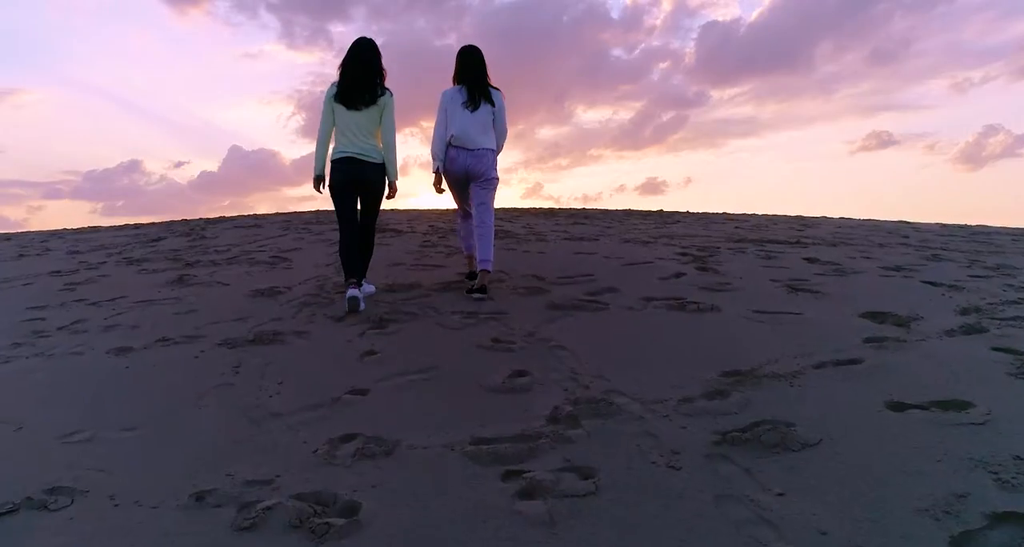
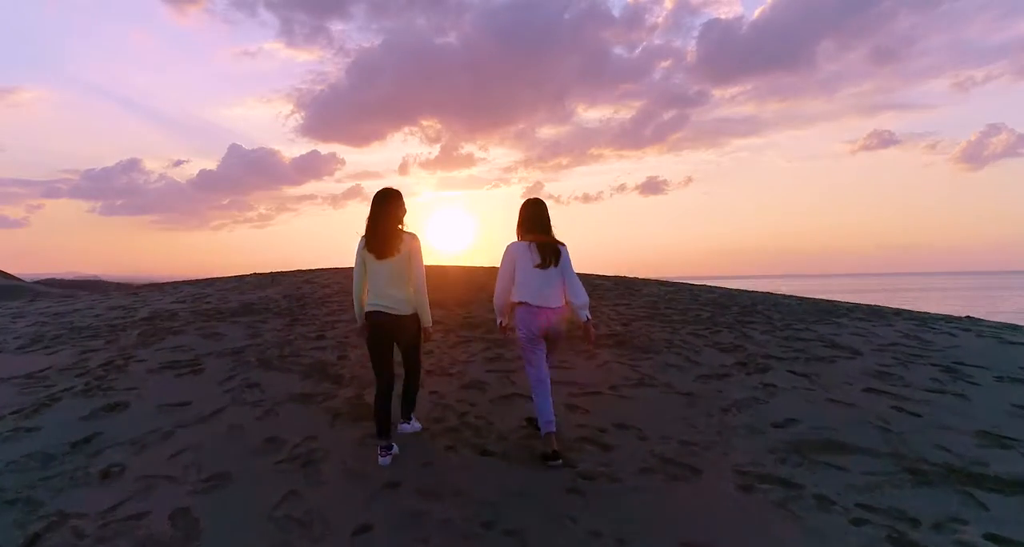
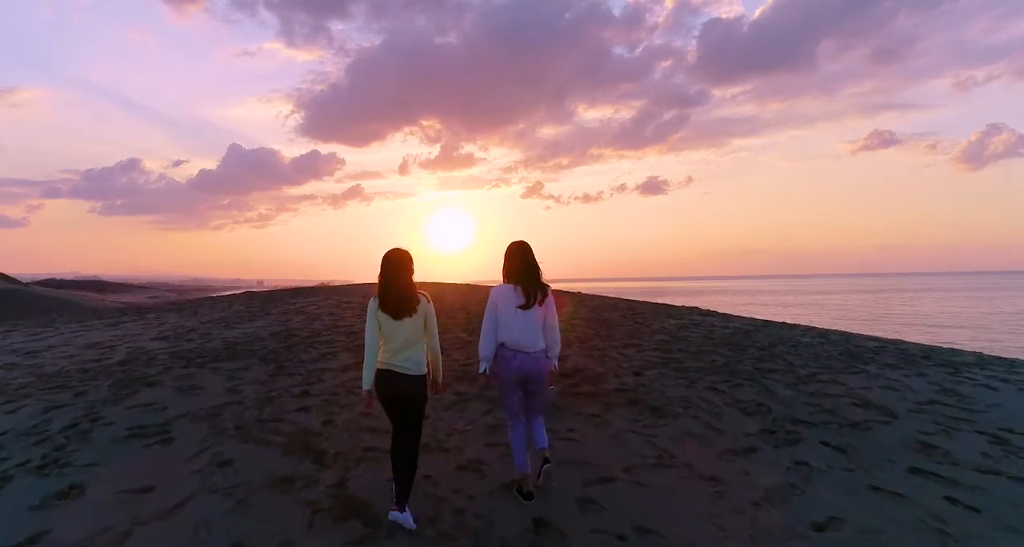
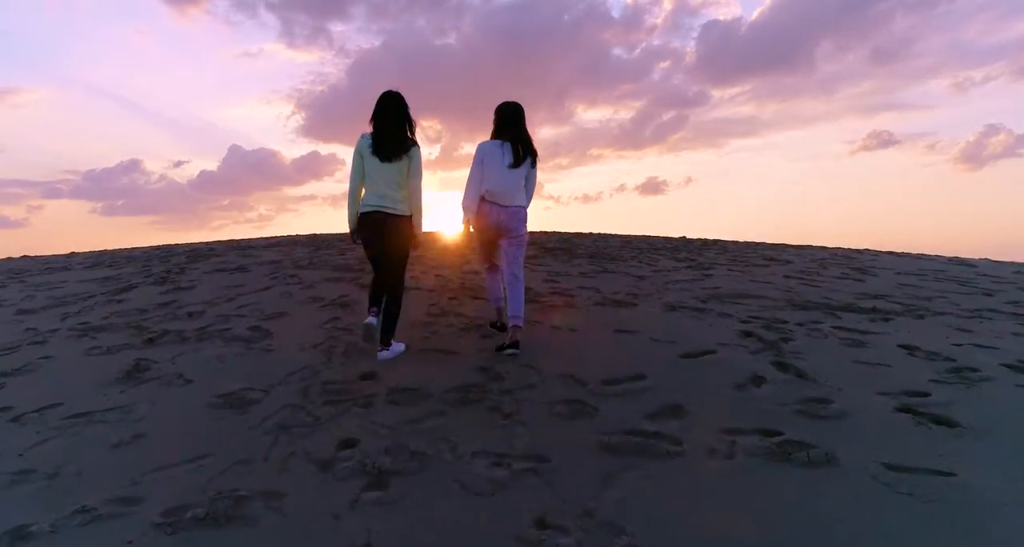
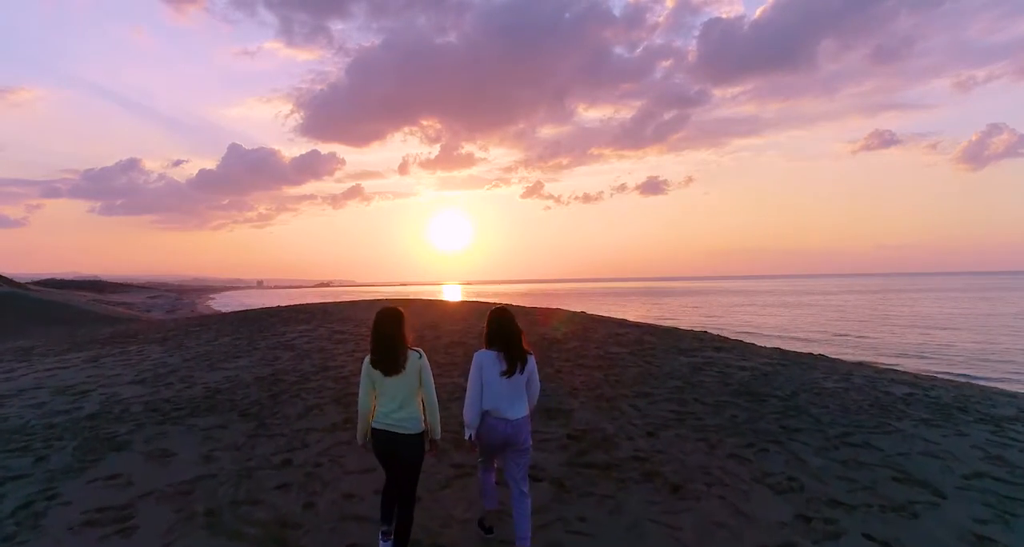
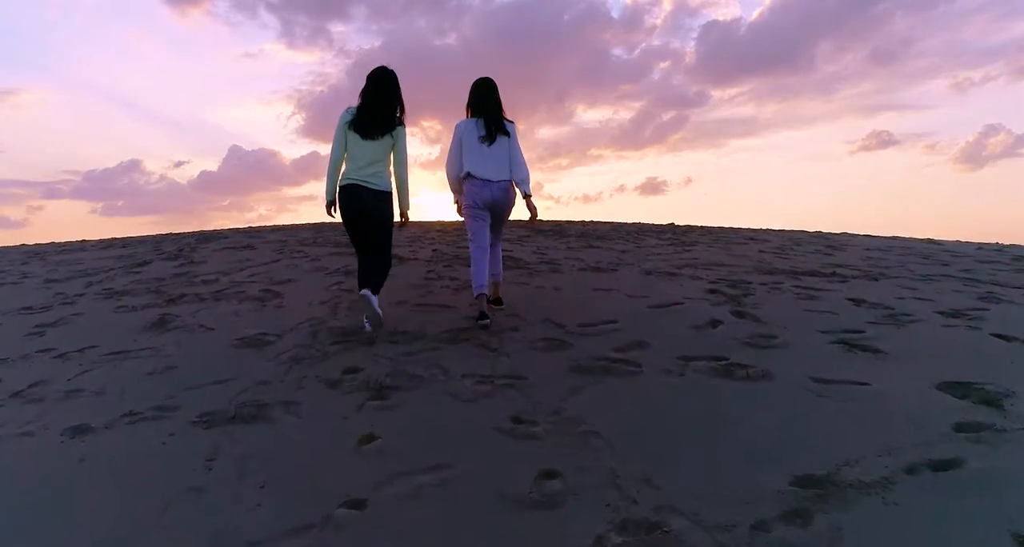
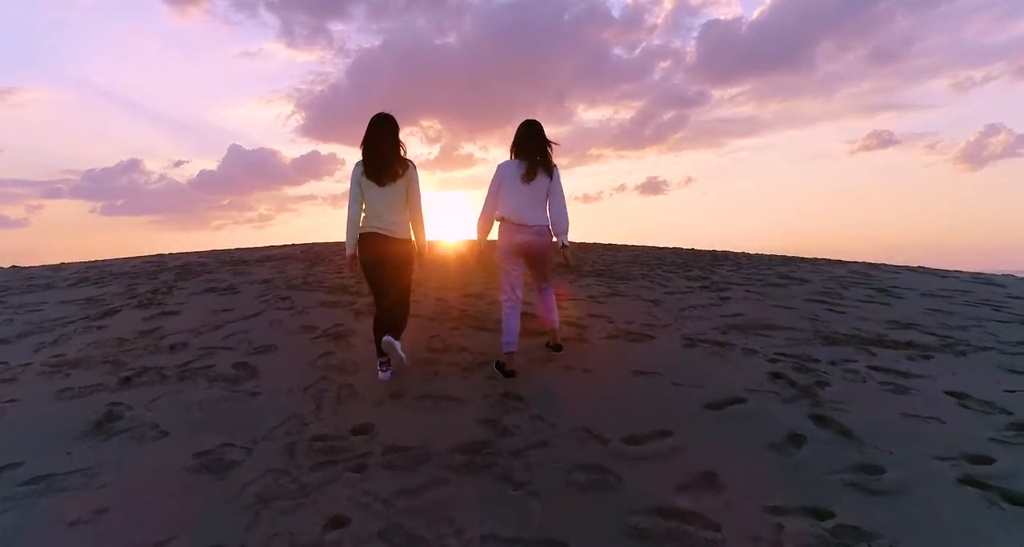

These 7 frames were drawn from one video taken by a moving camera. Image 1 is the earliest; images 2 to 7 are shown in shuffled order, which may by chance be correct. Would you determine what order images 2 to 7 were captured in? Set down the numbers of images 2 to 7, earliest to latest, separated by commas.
6, 4, 7, 2, 3, 5
